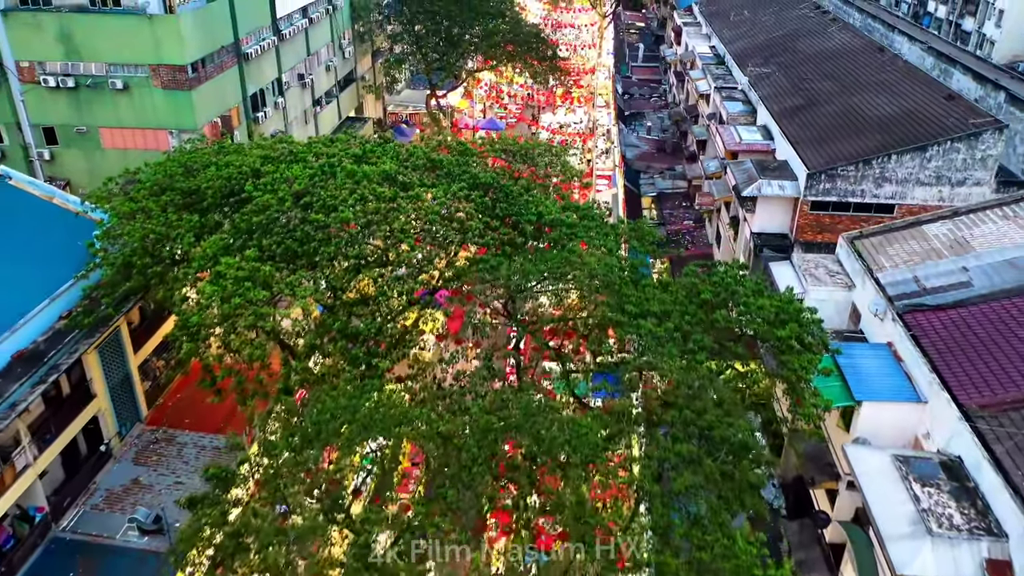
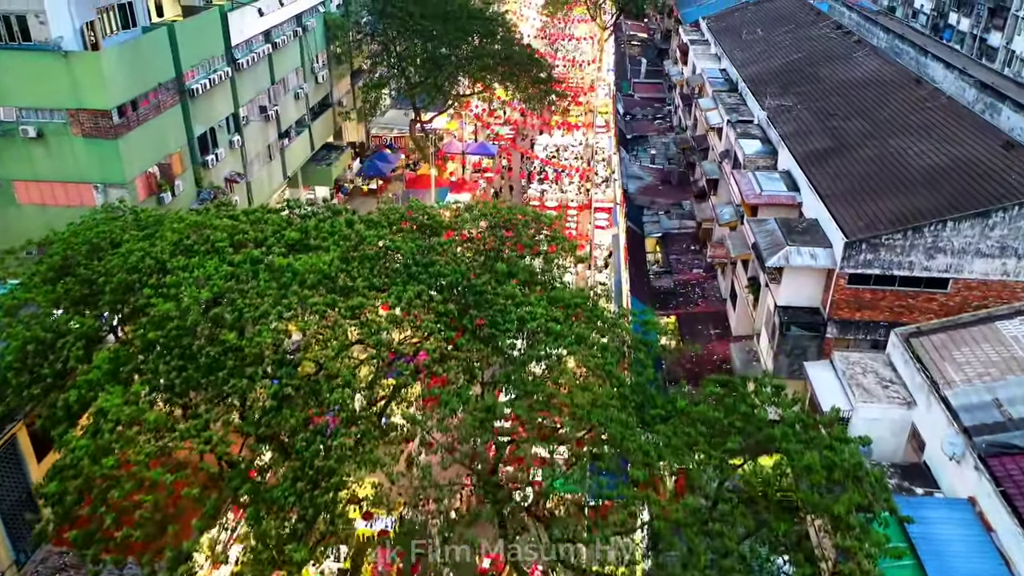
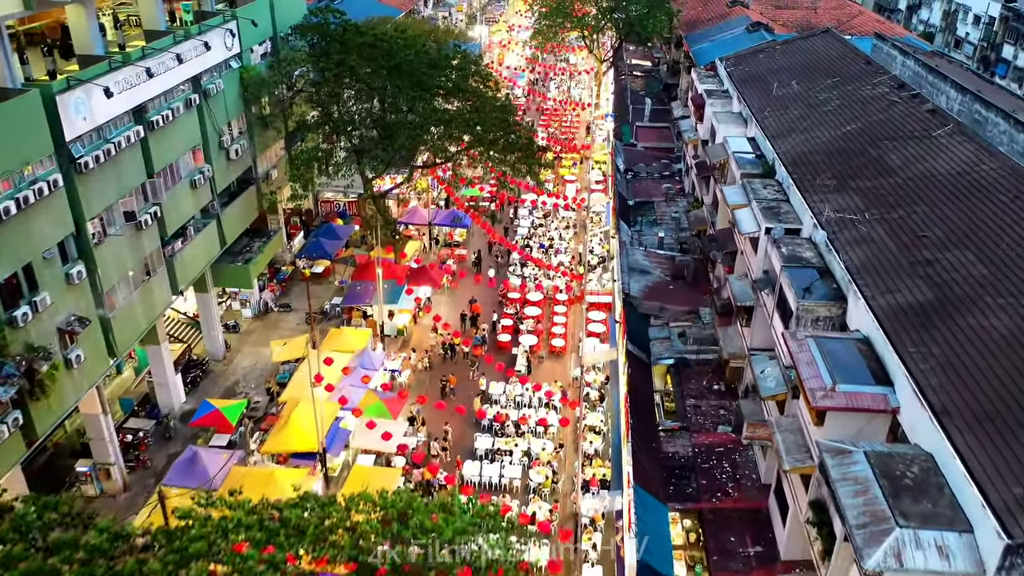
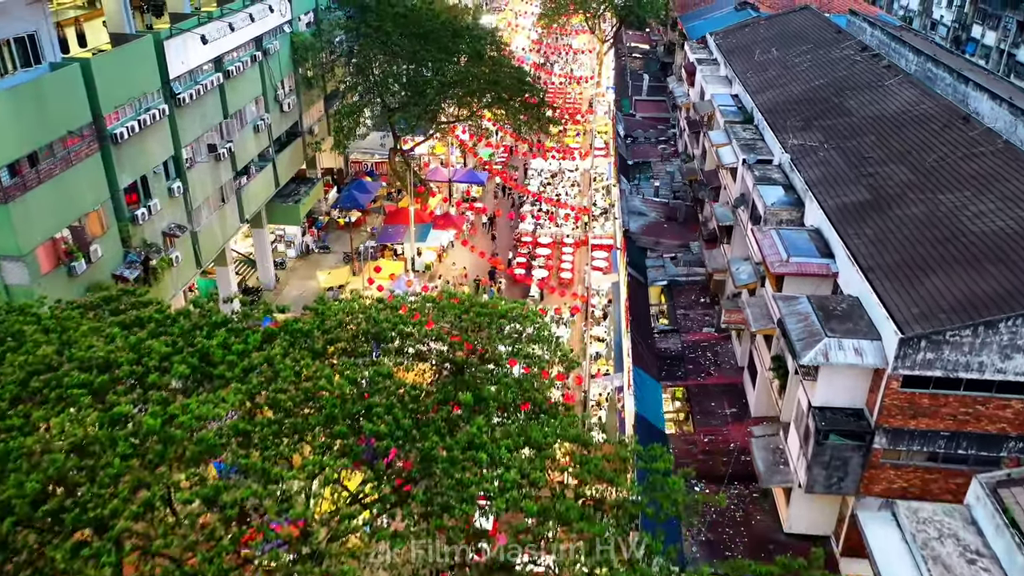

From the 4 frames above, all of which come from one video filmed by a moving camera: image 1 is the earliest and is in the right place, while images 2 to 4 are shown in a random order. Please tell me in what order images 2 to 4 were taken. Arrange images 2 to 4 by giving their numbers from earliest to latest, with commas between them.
2, 4, 3
